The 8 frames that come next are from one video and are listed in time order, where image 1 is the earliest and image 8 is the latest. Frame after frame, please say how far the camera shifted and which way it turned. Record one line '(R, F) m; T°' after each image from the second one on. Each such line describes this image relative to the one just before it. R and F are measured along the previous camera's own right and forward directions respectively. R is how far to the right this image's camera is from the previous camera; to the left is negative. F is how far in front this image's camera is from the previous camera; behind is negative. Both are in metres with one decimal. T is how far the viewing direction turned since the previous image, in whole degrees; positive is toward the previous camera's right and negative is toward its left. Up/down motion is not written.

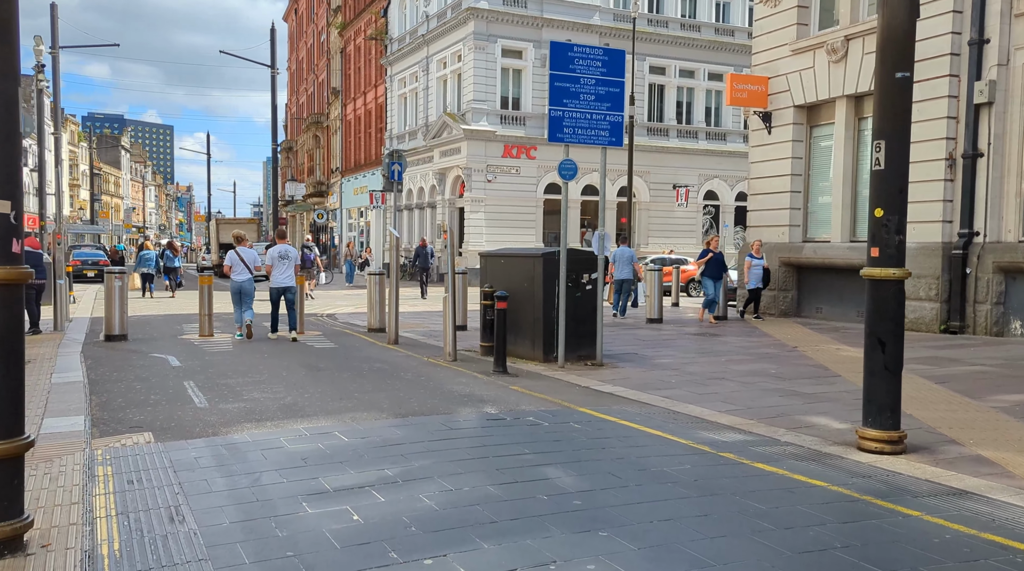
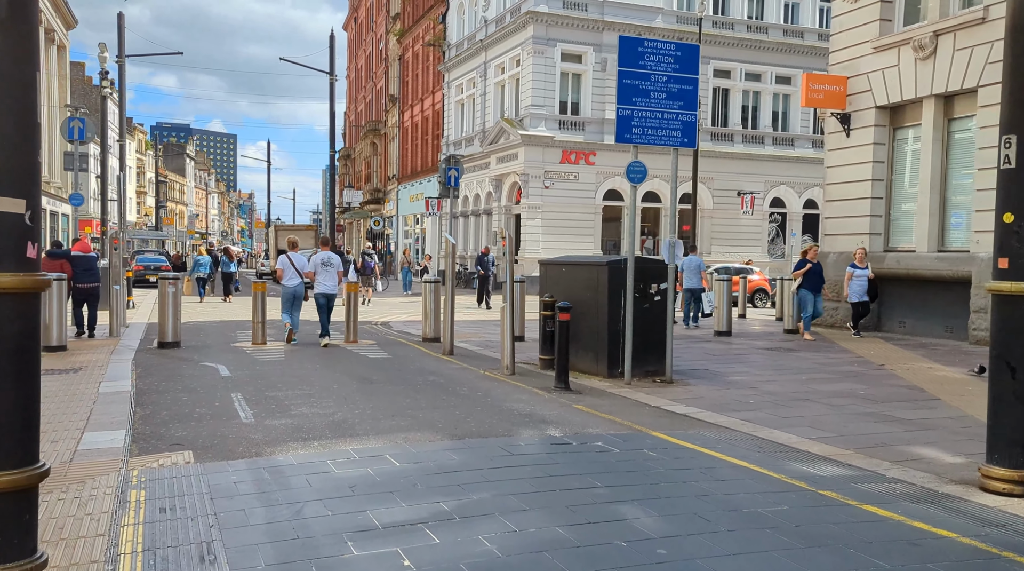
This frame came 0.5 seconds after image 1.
(-0.1, +0.6) m; -3°
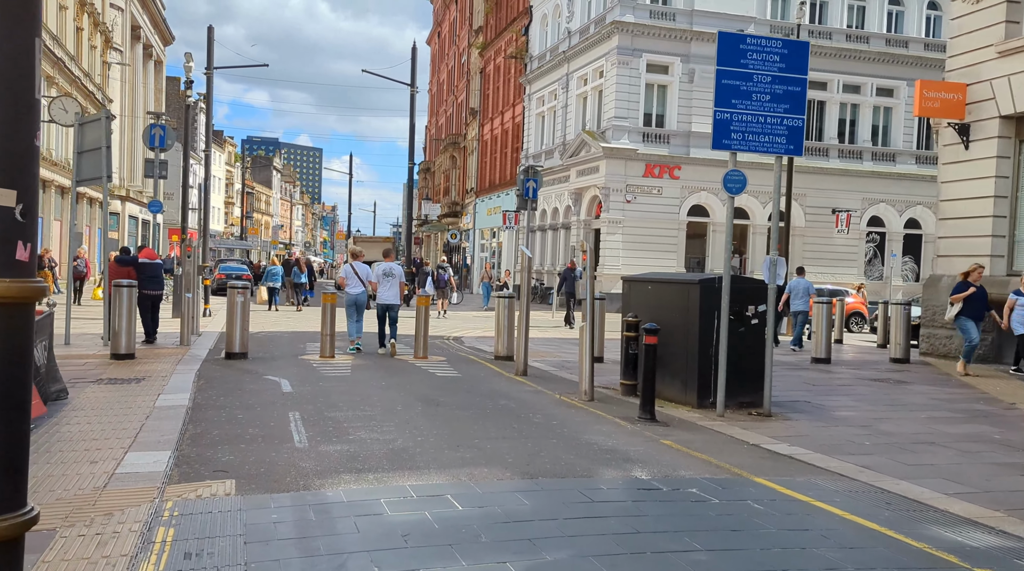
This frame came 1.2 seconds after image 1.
(-0.1, +0.8) m; -5°
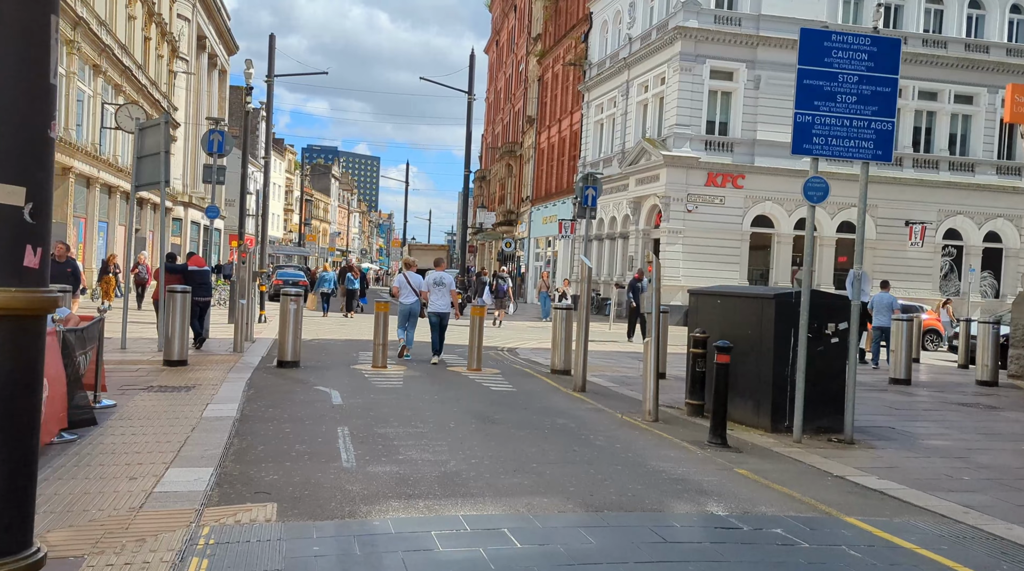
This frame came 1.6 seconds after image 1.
(-0.1, +0.5) m; -3°
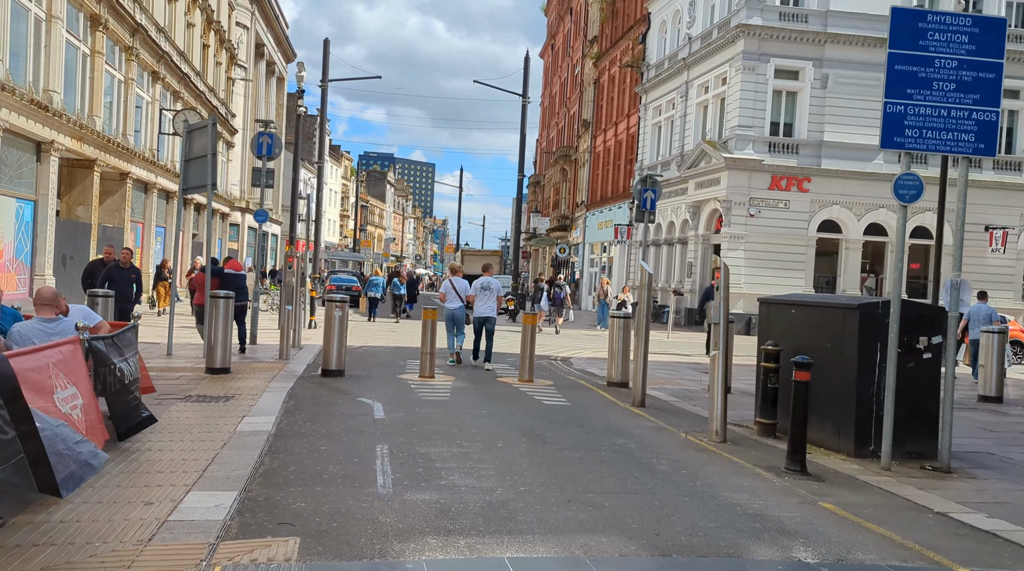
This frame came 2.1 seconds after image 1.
(0.0, +0.7) m; -3°
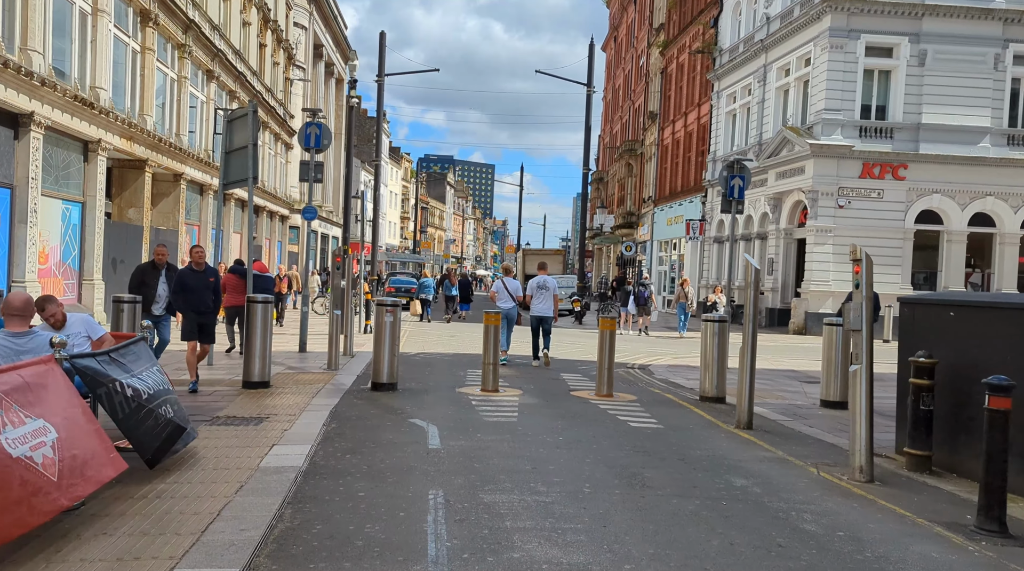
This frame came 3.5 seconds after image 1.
(-0.2, +1.8) m; -4°
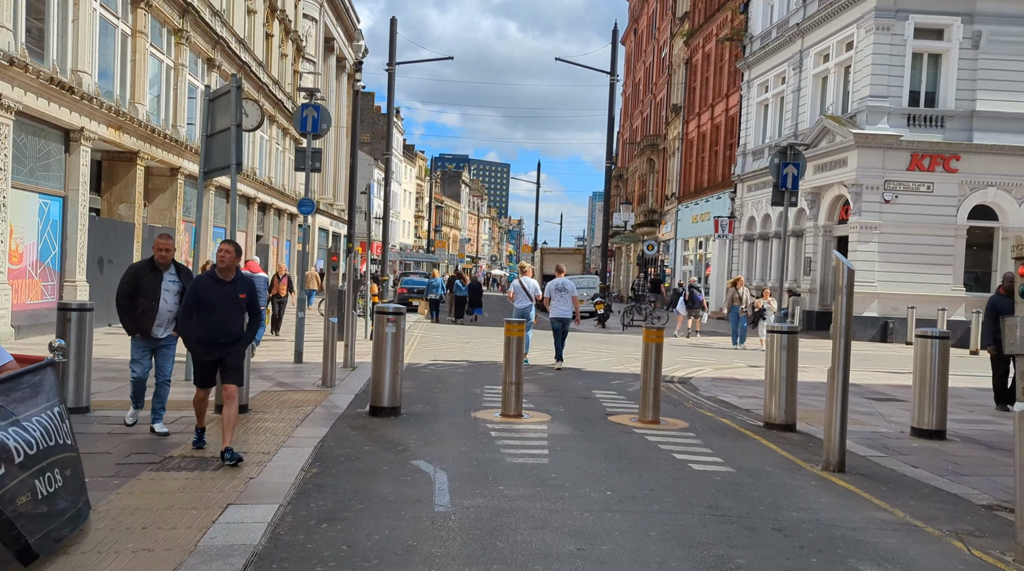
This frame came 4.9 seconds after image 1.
(-0.1, +1.9) m; -1°
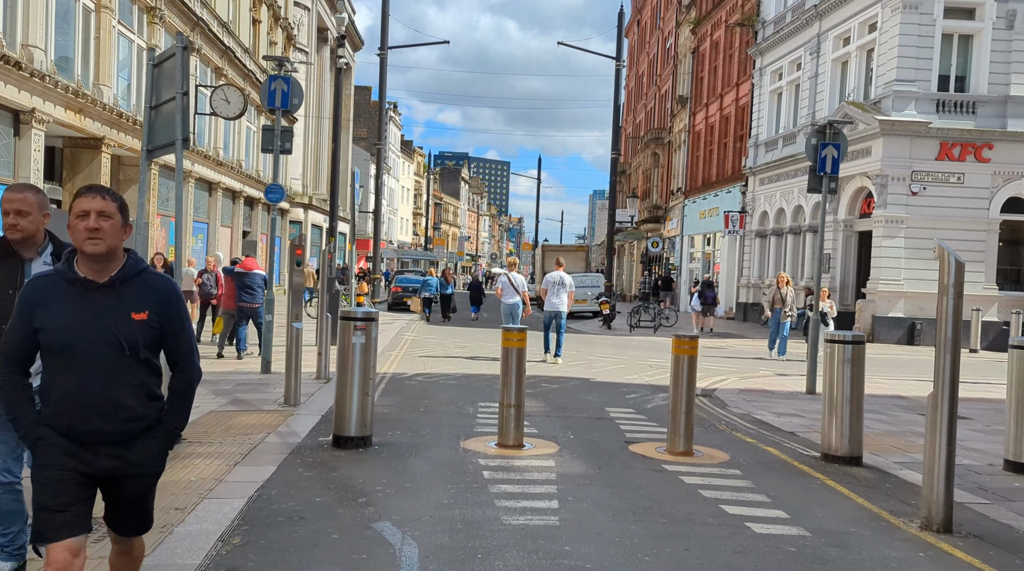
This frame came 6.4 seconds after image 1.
(0.0, +1.9) m; 0°
